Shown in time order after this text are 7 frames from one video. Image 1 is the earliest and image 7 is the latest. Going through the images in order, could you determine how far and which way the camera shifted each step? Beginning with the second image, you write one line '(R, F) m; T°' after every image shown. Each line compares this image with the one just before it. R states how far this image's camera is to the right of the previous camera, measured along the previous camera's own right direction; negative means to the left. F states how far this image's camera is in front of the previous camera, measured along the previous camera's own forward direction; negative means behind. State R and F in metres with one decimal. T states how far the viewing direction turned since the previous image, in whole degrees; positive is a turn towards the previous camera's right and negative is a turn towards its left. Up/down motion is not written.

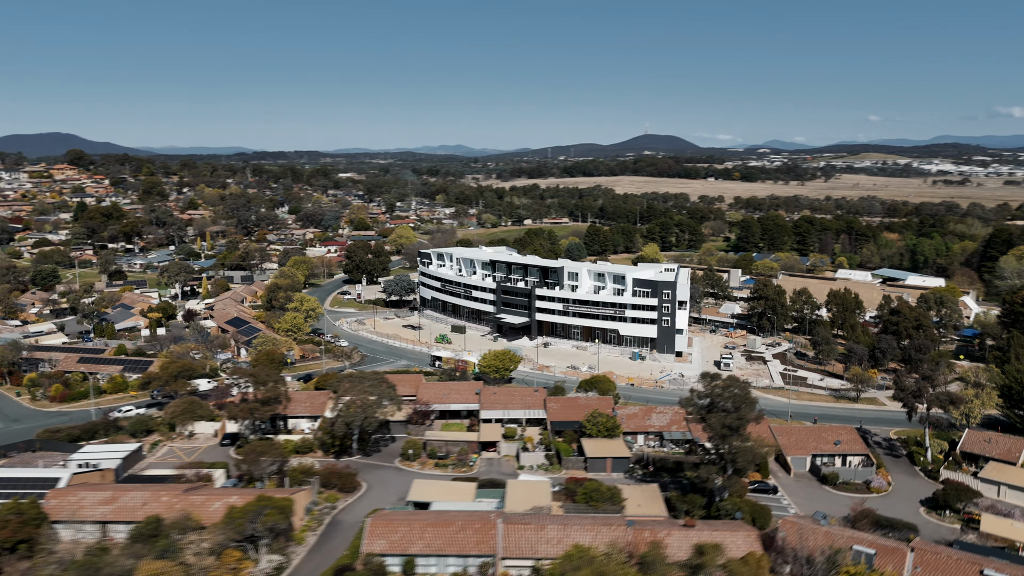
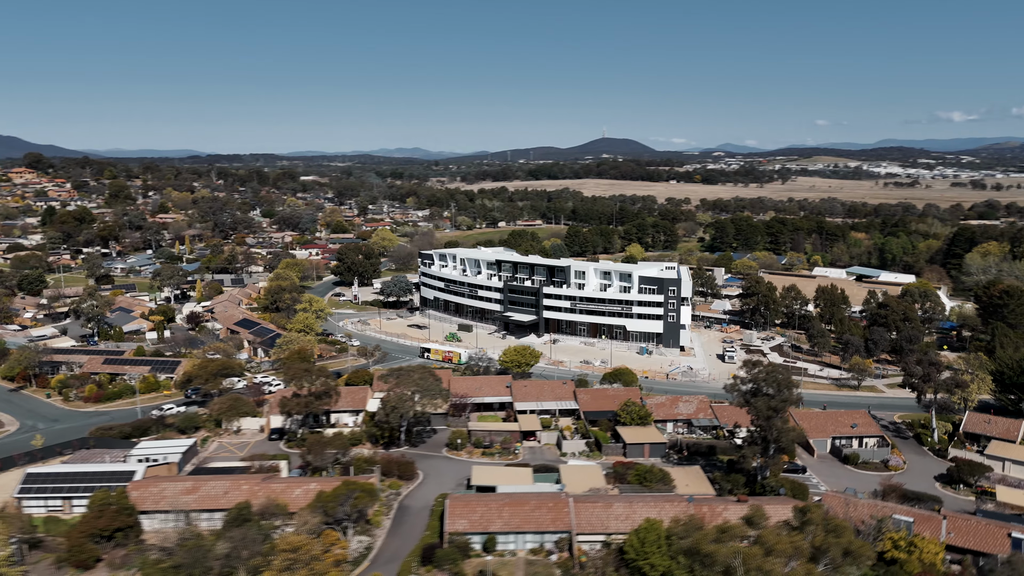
(-2.9, -1.1) m; +3°
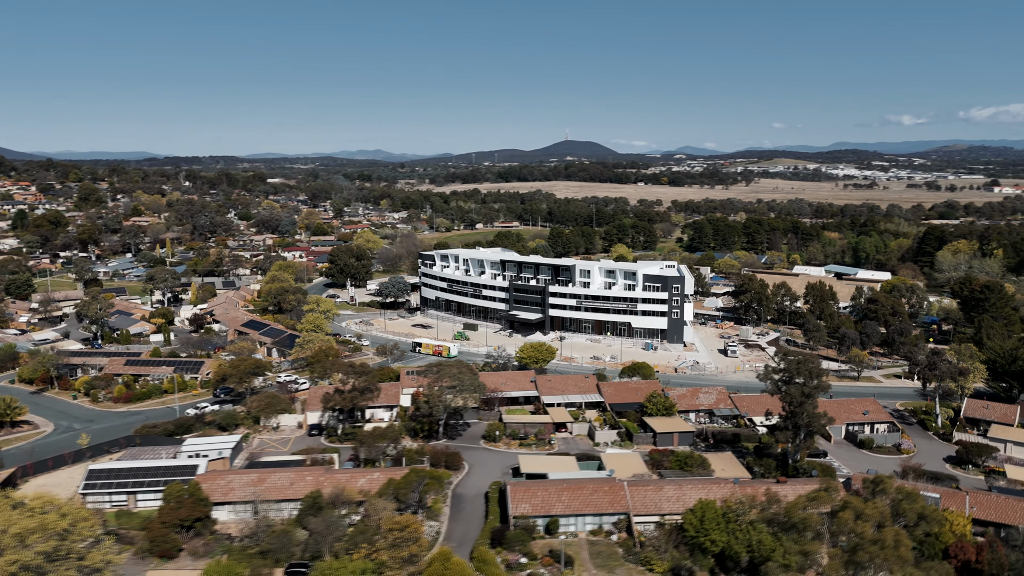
(-2.5, -0.9) m; +3°
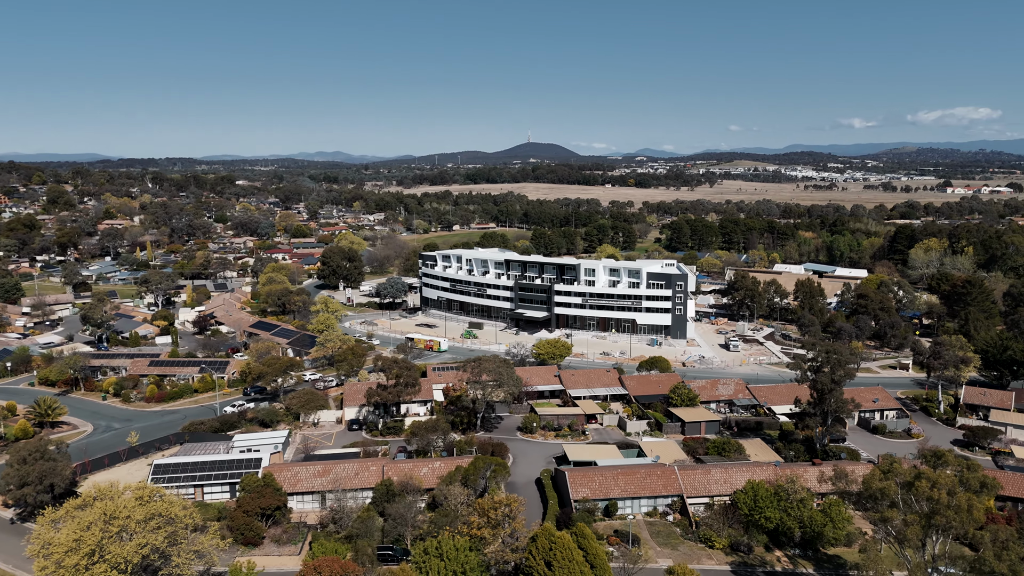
(-2.7, -0.9) m; +3°
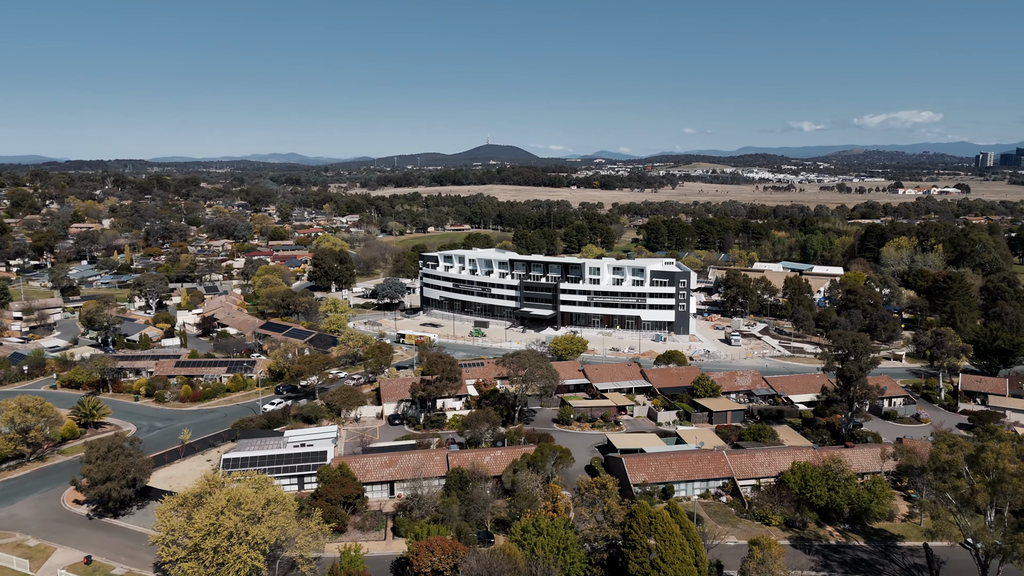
(-2.9, -0.9) m; +3°
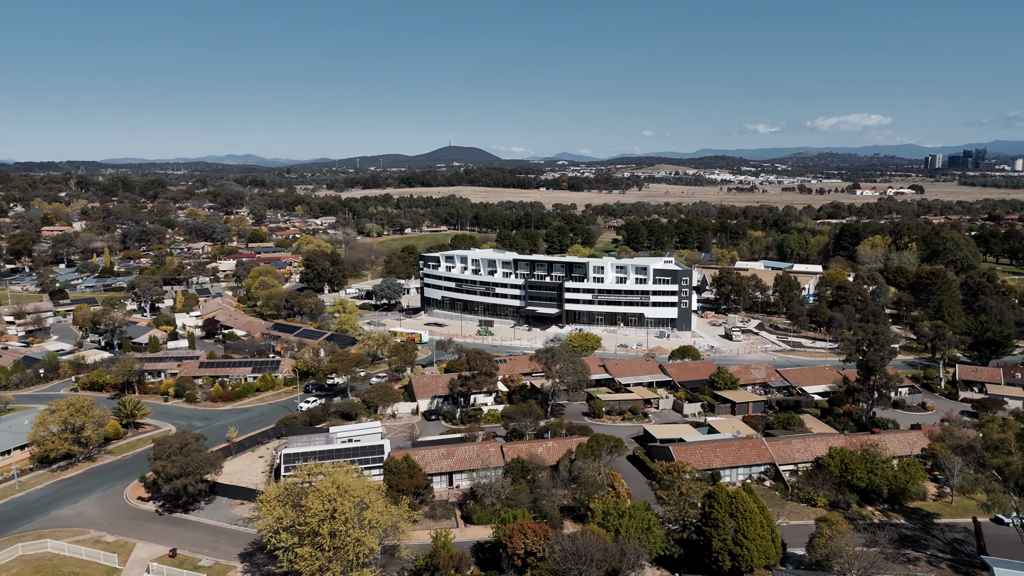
(-2.7, -0.7) m; +3°
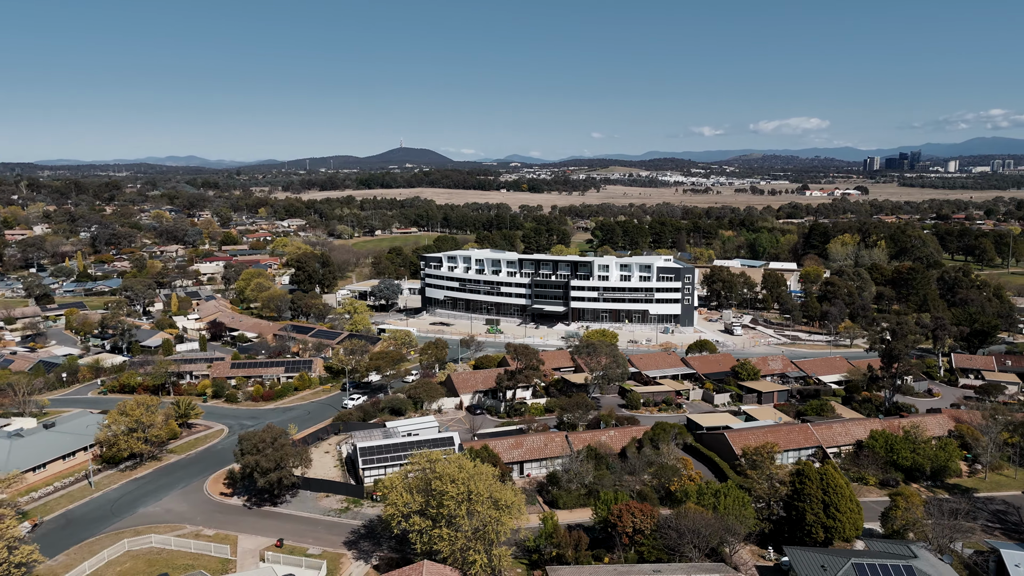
(-3.6, -0.8) m; +4°
